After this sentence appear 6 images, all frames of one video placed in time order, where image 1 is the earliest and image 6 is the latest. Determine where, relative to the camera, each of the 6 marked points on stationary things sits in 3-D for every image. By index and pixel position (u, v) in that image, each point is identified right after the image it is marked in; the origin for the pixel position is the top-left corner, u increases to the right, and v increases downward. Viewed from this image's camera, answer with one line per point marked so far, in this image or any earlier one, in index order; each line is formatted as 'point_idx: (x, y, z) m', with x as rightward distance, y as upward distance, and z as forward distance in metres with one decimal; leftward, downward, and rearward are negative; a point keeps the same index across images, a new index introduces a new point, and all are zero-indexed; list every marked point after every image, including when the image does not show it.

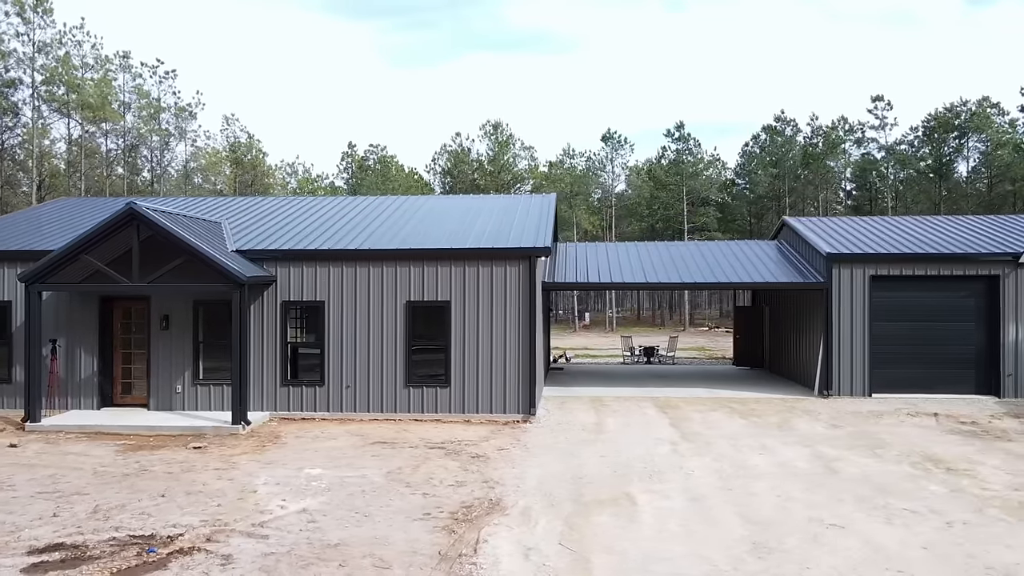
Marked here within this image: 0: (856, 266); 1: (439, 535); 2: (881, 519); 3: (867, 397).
0: (+6.5, +0.4, +14.0) m
1: (-0.7, -2.2, +6.7) m
2: (+3.5, -2.2, +7.0) m
3: (+6.7, -2.1, +13.9) m
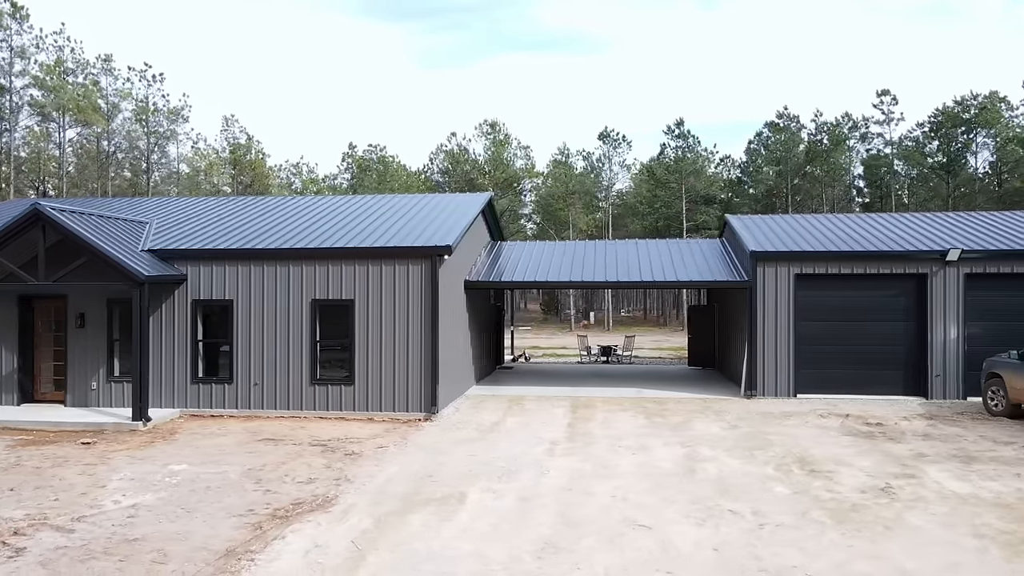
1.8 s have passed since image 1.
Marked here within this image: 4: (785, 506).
0: (+5.0, +0.4, +13.7) m
1: (-2.5, -2.2, +6.7) m
2: (+1.7, -2.2, +6.9) m
3: (+5.2, -2.0, +13.7) m
4: (+2.7, -2.1, +7.3) m
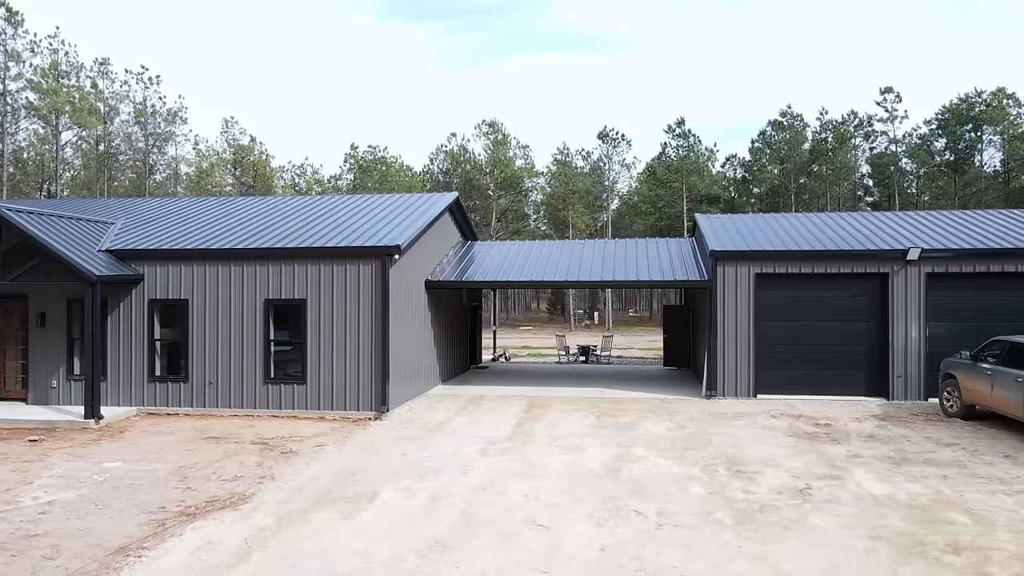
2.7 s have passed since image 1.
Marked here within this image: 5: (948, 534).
0: (+4.2, +0.5, +13.6) m
1: (-3.4, -2.2, +6.8) m
2: (+0.8, -2.2, +6.9) m
3: (+4.4, -2.0, +13.6) m
4: (+1.8, -2.1, +7.3) m
5: (+3.8, -2.1, +6.4) m
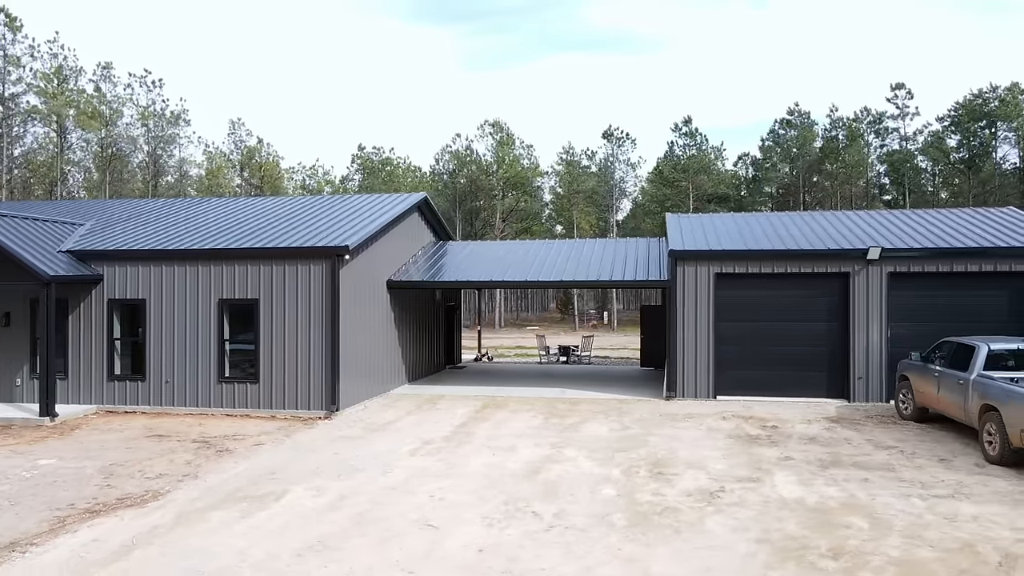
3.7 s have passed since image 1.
0: (+3.4, +0.5, +13.5) m
1: (-4.4, -2.2, +6.9) m
2: (-0.2, -2.2, +6.8) m
3: (+3.6, -2.0, +13.5) m
4: (+0.8, -2.1, +7.2) m
5: (+2.8, -2.1, +6.3) m
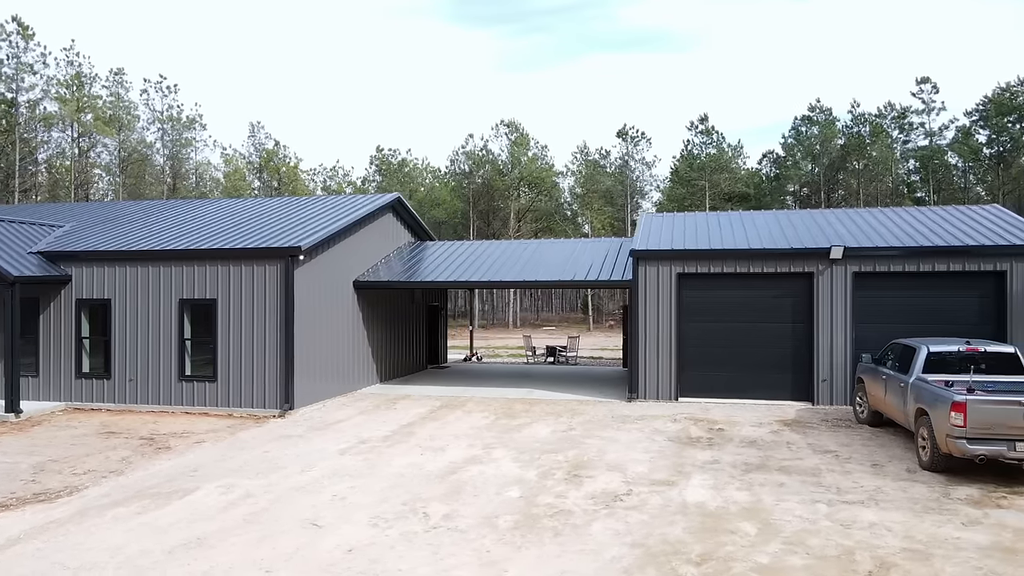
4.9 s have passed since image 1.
0: (+2.7, +0.5, +13.3) m
1: (-5.4, -2.2, +7.1) m
2: (-1.3, -2.2, +6.9) m
3: (+2.9, -2.0, +13.3) m
4: (-0.2, -2.1, +7.2) m
5: (+1.7, -2.1, +6.2) m
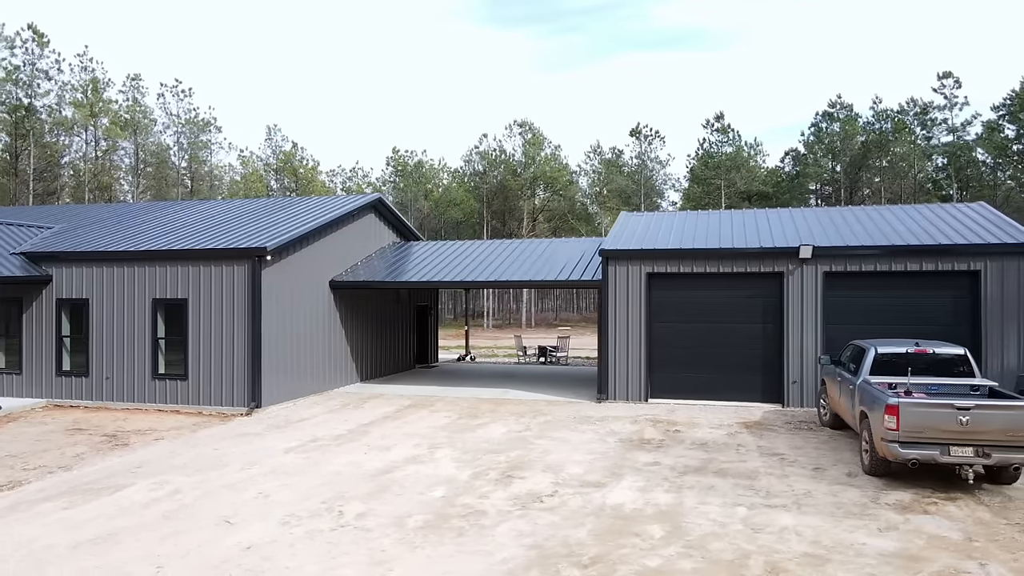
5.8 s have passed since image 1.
0: (+2.1, +0.5, +13.2) m
1: (-6.2, -2.2, +7.4) m
2: (-2.1, -2.2, +6.9) m
3: (+2.3, -2.0, +13.2) m
4: (-1.1, -2.1, +7.2) m
5: (+0.8, -2.1, +6.1) m
